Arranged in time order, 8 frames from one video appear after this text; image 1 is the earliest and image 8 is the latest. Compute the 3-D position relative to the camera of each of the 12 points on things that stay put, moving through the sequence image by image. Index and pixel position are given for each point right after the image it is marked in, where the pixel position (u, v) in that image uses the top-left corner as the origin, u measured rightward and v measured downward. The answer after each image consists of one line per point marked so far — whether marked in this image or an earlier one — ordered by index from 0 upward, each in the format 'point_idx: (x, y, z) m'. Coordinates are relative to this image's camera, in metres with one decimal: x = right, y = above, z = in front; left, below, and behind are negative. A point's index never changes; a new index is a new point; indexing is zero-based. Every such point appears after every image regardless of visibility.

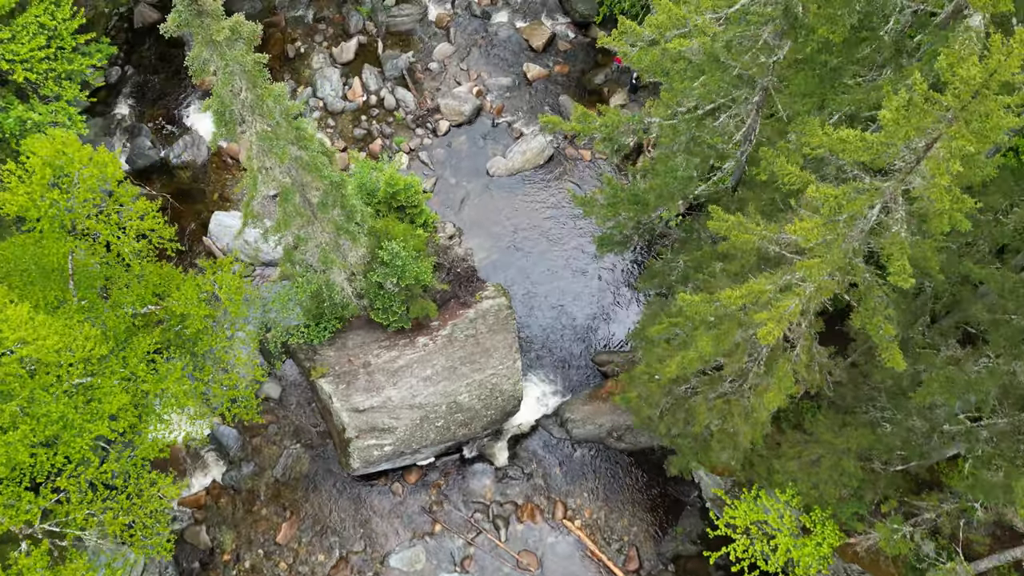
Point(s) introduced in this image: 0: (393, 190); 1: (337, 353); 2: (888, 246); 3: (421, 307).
0: (-3.1, +2.6, +18.9) m
1: (-4.1, -1.5, +16.8) m
2: (+3.6, +0.4, +6.9) m
3: (-2.1, -0.4, +16.6) m
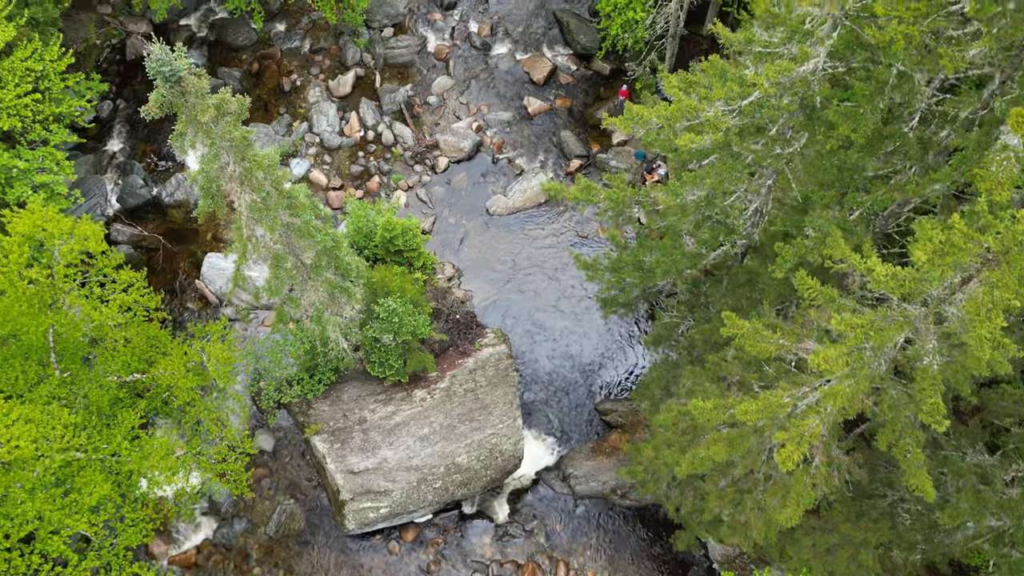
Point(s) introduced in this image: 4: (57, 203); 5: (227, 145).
0: (-3.1, +1.4, +18.4) m
1: (-4.0, -2.7, +16.3) m
2: (+3.6, -0.8, +6.4) m
3: (-2.1, -1.6, +16.1) m
4: (-10.7, +2.0, +17.0) m
5: (-4.0, +2.0, +10.1) m
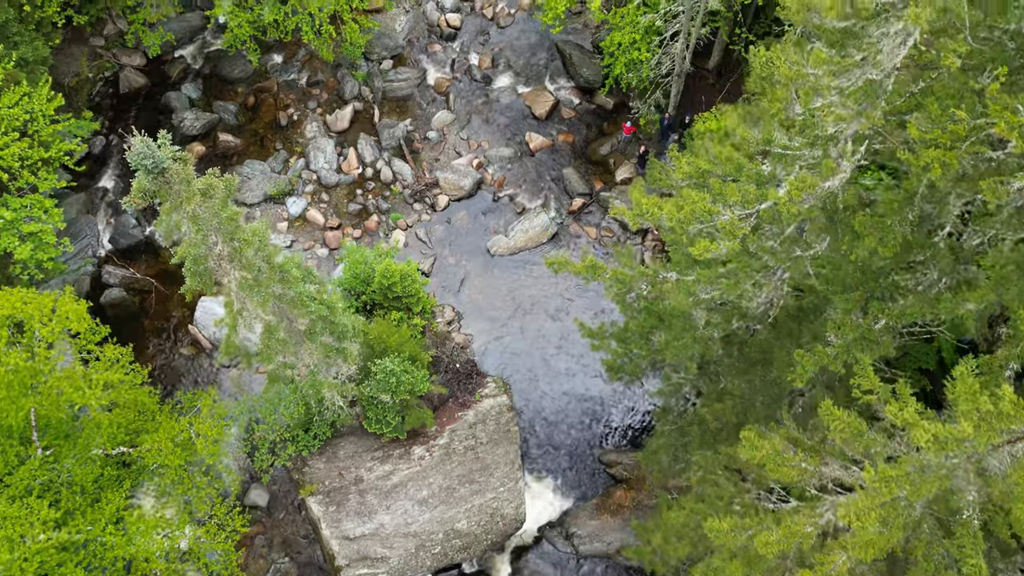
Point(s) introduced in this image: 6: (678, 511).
0: (-3.0, +0.2, +17.9) m
1: (-4.0, -3.9, +15.7) m
2: (+3.6, -2.0, +5.9) m
3: (-2.0, -2.8, +15.6) m
4: (-10.6, +0.8, +16.5) m
5: (-3.9, +0.8, +9.6) m
6: (+2.3, -3.1, +10.0) m
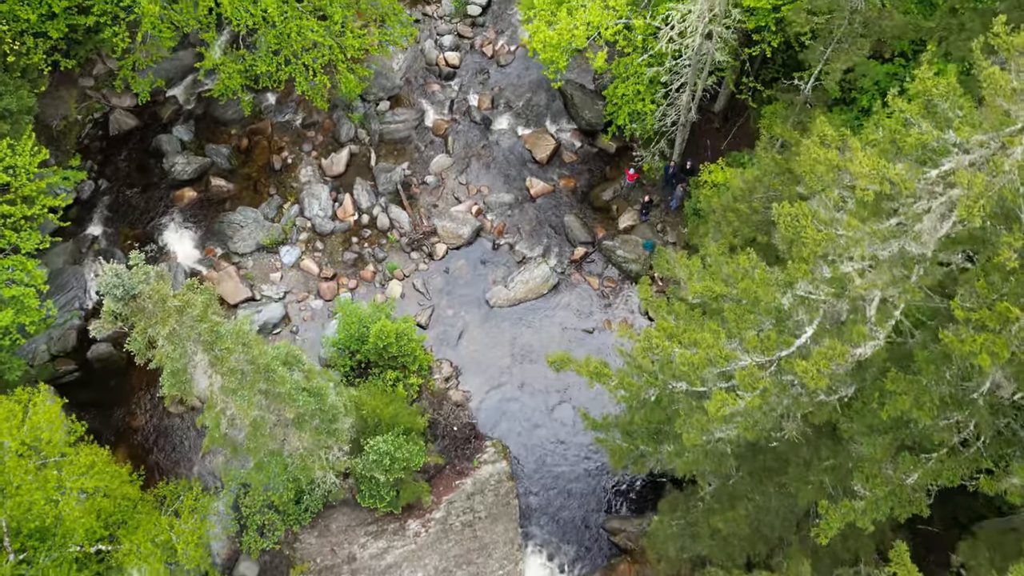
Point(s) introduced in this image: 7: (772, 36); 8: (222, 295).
0: (-3.1, -1.3, +17.3) m
1: (-4.0, -5.4, +15.1) m
2: (+3.6, -3.4, +5.3) m
3: (-2.1, -4.2, +15.0) m
4: (-10.6, -0.6, +15.9) m
5: (-3.9, -0.6, +8.9) m
6: (+2.3, -4.5, +9.4) m
7: (+6.0, +5.8, +16.7) m
8: (-7.9, -0.2, +19.8) m
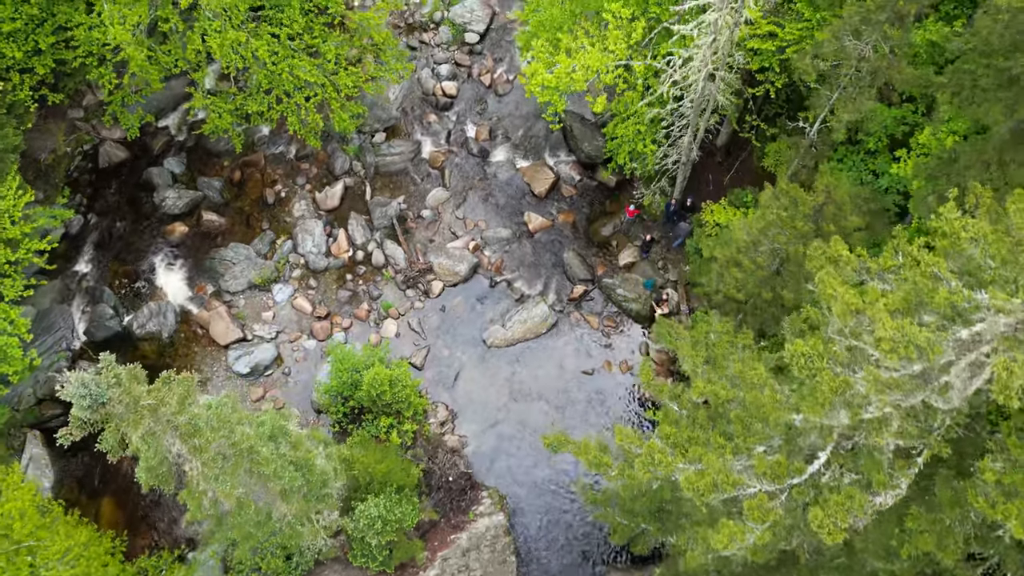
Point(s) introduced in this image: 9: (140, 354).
0: (-3.1, -2.4, +16.8) m
1: (-4.1, -6.4, +14.7) m
2: (+3.5, -4.5, +4.8) m
3: (-2.1, -5.3, +14.5) m
4: (-10.7, -1.7, +15.4) m
5: (-4.0, -1.7, +8.5) m
6: (+2.2, -5.6, +8.9) m
7: (+5.9, +4.7, +16.2) m
8: (-8.0, -1.2, +19.3) m
9: (-9.9, -1.8, +19.3) m
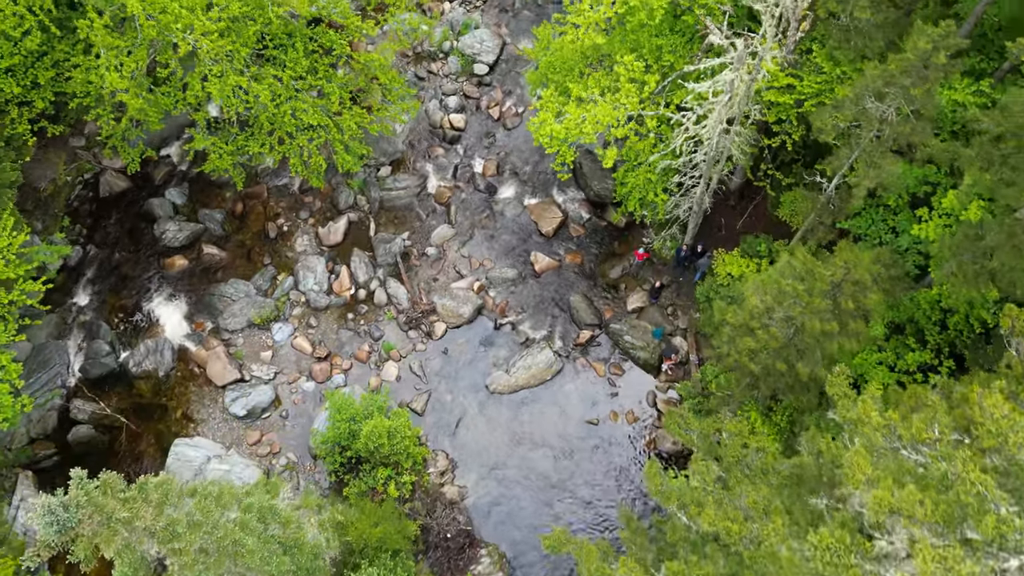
0: (-3.1, -3.5, +16.4) m
1: (-4.2, -7.5, +14.2) m
2: (+3.4, -5.7, +4.3) m
3: (-2.2, -6.5, +14.1) m
4: (-10.7, -2.7, +15.0) m
5: (-4.1, -2.8, +8.0) m
6: (+2.1, -6.8, +8.4) m
7: (+6.1, +3.4, +15.7) m
8: (-7.9, -2.3, +18.9) m
9: (-9.8, -2.7, +18.9) m
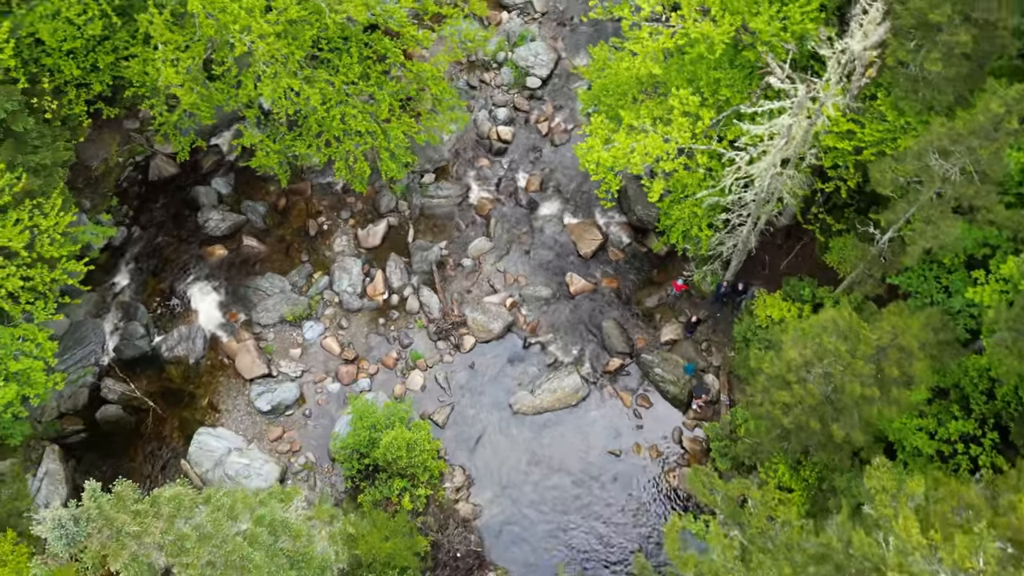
0: (-2.7, -3.7, +16.3) m
1: (-4.2, -7.7, +14.2) m
2: (+3.0, -6.5, +3.9) m
3: (-2.1, -6.8, +14.0) m
4: (-10.2, -2.2, +15.3) m
5: (-4.0, -2.9, +8.0) m
6: (+1.8, -7.5, +8.1) m
7: (+7.1, +2.3, +15.2) m
8: (-7.2, -2.1, +19.1) m
9: (-9.2, -2.4, +19.2) m
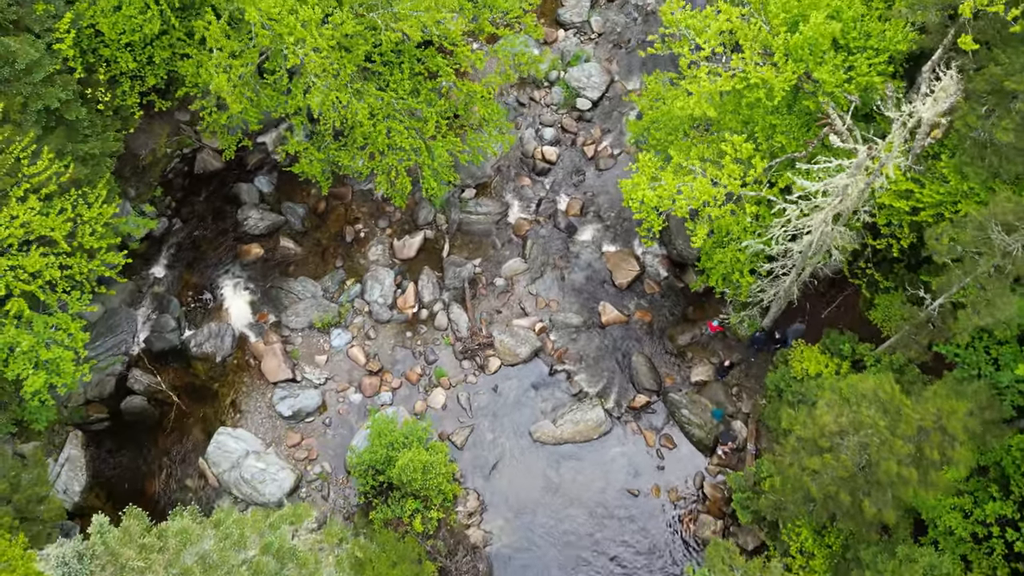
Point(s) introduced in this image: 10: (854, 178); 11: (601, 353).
0: (-2.3, -4.2, +16.1) m
1: (-4.3, -7.9, +14.1) m
2: (+2.6, -7.4, +3.5) m
3: (-2.1, -7.2, +13.8) m
4: (-9.7, -2.0, +15.5) m
5: (-3.9, -3.3, +7.9) m
6: (+1.5, -8.3, +7.8) m
7: (+7.9, +1.0, +14.6) m
8: (-6.6, -2.2, +19.1) m
9: (-8.6, -2.3, +19.3) m
10: (+5.8, +1.9, +12.3) m
11: (+2.4, -1.8, +19.8) m
